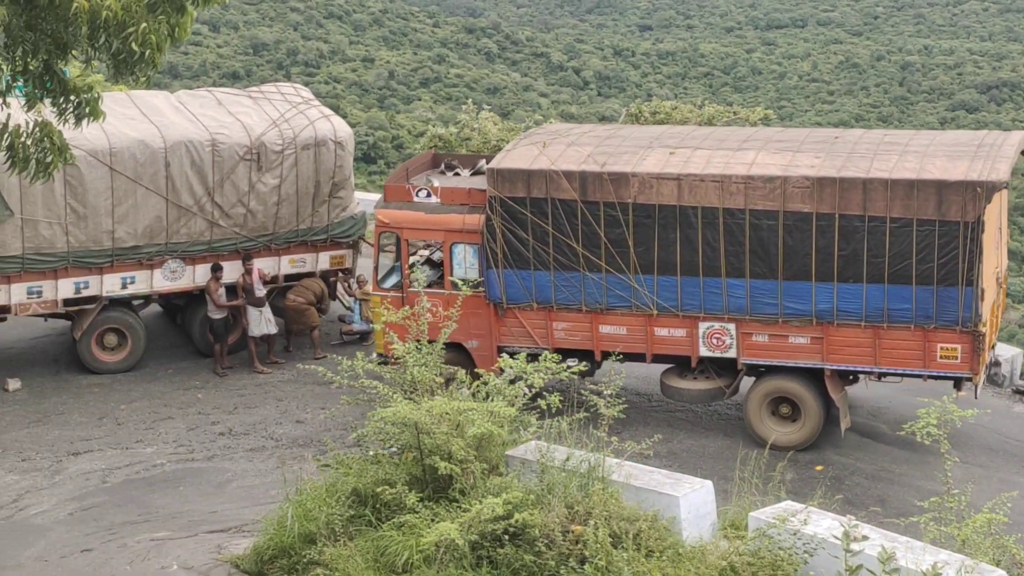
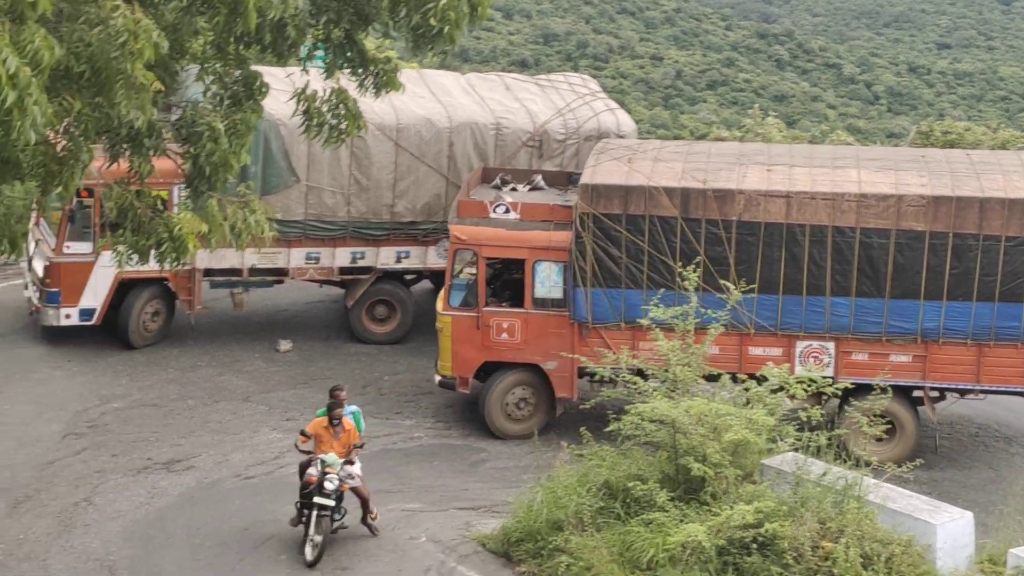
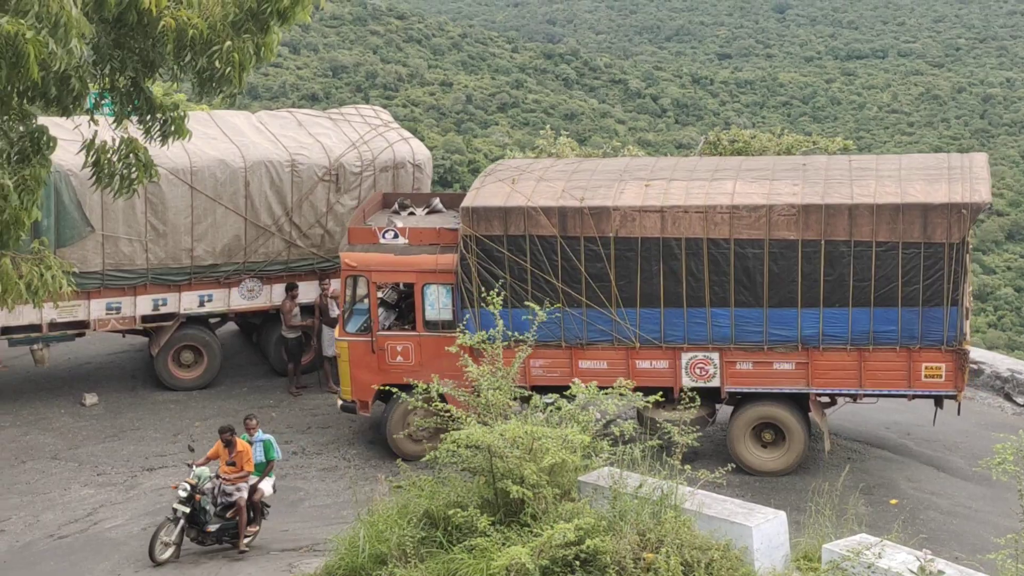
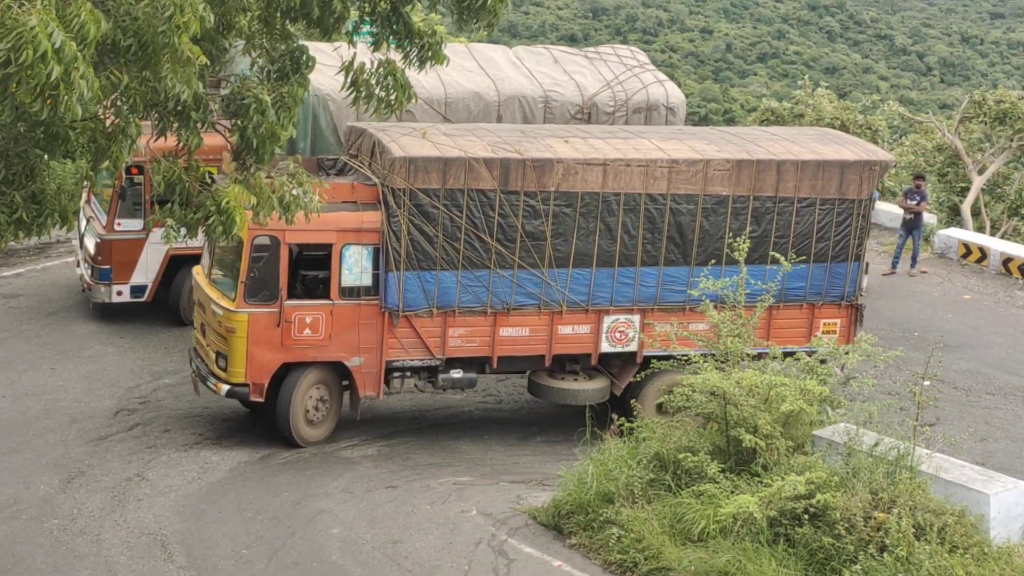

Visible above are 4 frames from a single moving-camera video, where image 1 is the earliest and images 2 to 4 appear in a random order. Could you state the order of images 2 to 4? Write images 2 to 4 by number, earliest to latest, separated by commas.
3, 2, 4
